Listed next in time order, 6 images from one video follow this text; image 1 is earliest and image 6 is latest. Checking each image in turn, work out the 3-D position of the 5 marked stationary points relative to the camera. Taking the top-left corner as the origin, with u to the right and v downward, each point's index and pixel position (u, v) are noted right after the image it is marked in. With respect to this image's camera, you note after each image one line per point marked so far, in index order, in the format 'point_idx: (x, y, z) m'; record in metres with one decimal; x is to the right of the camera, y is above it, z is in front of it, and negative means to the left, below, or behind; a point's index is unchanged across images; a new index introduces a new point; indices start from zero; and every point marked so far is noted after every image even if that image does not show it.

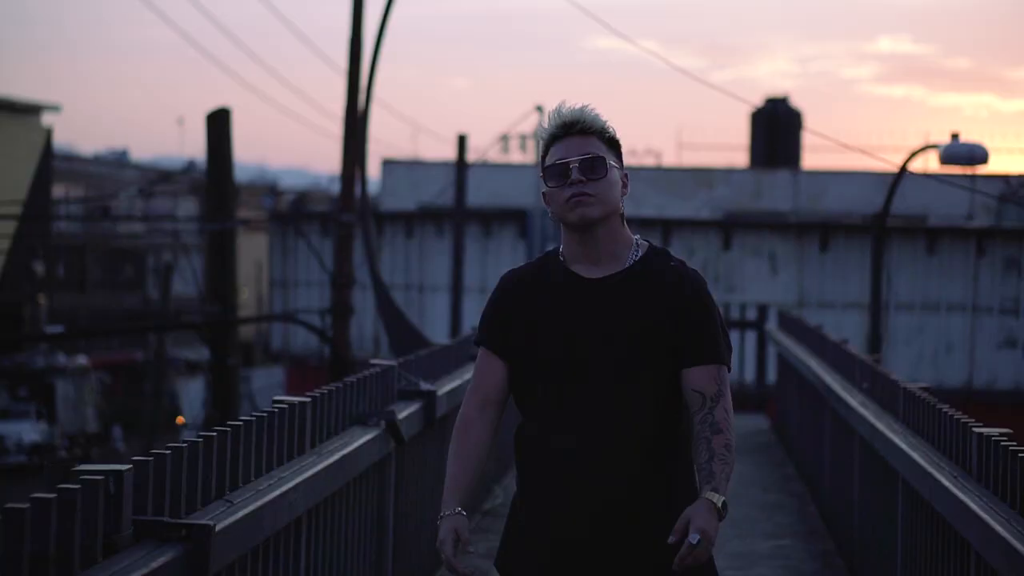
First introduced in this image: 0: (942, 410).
0: (+1.4, -0.4, +6.4) m
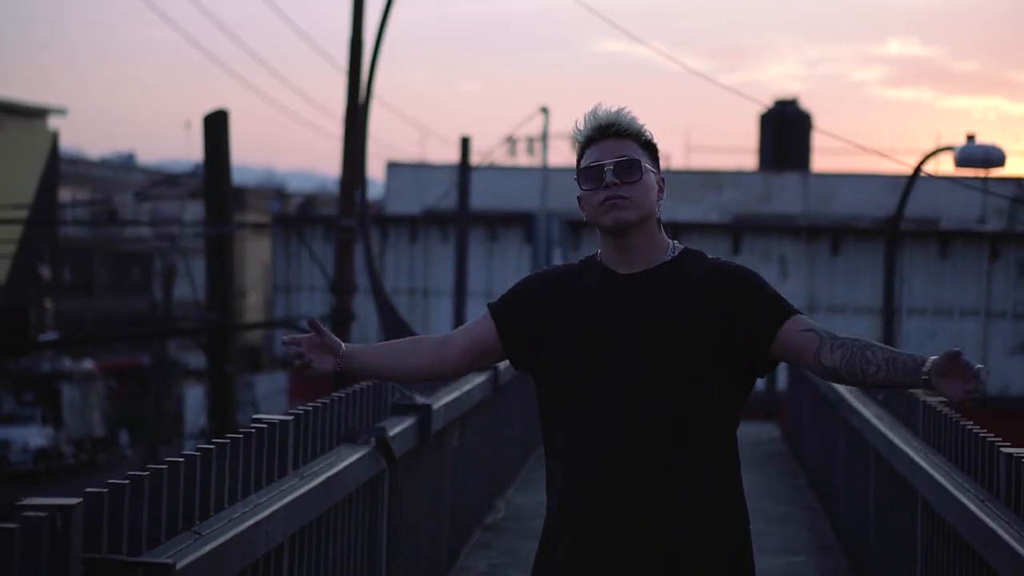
0: (+1.4, -0.4, +6.0) m
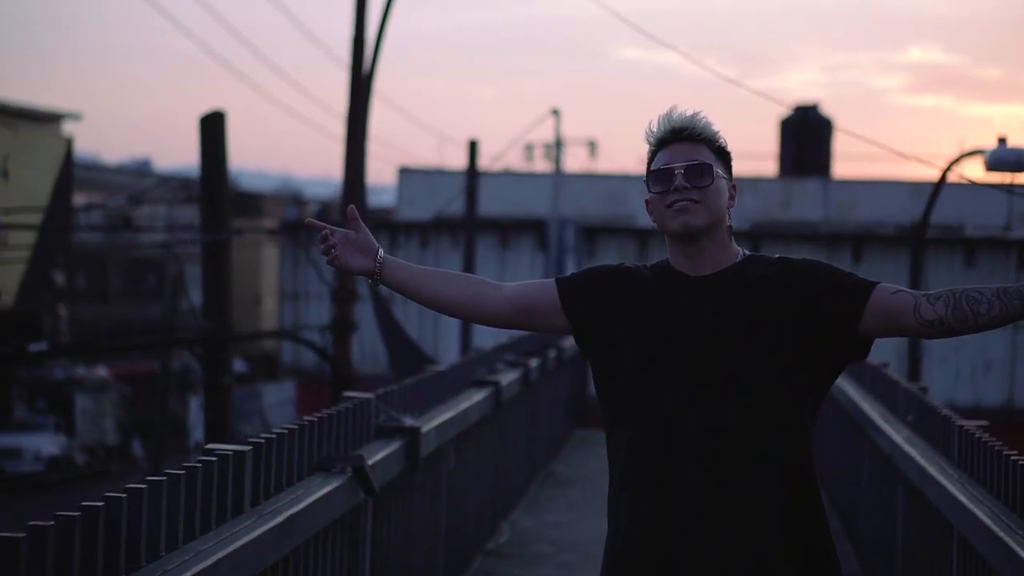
0: (+1.4, -0.5, +5.5) m
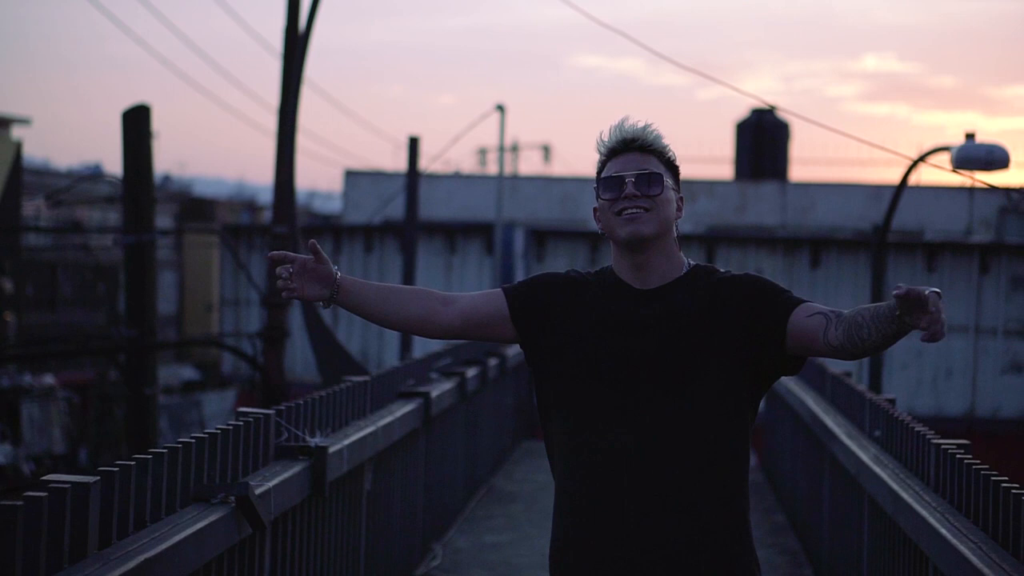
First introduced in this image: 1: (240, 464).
0: (+1.2, -0.5, +4.9) m
1: (-0.6, -0.4, +4.6) m
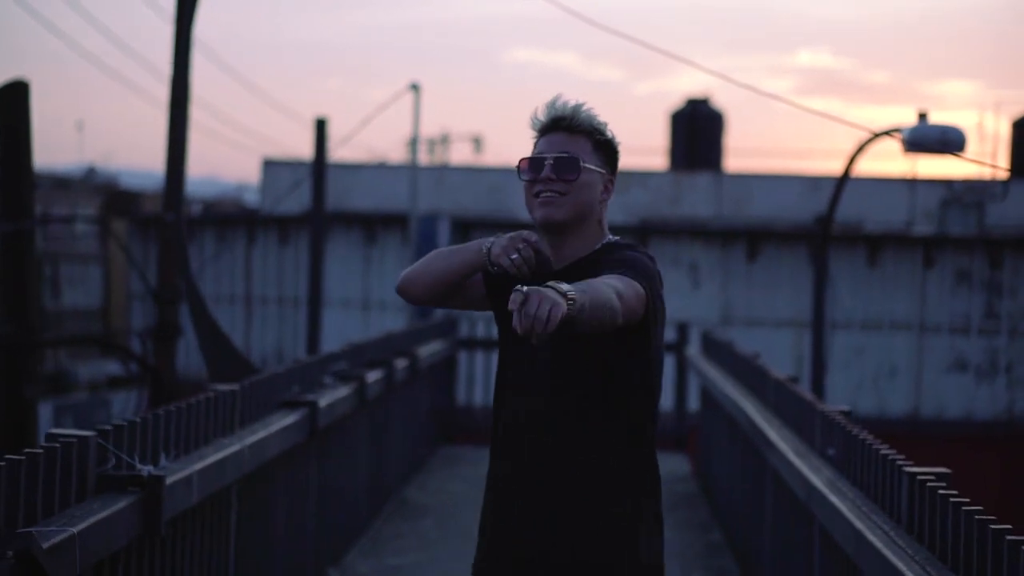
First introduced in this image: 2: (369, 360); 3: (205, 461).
0: (+0.9, -0.5, +4.0) m
1: (-0.9, -0.4, +3.6) m
2: (-0.6, -0.3, +8.9) m
3: (-0.7, -0.4, +4.8) m
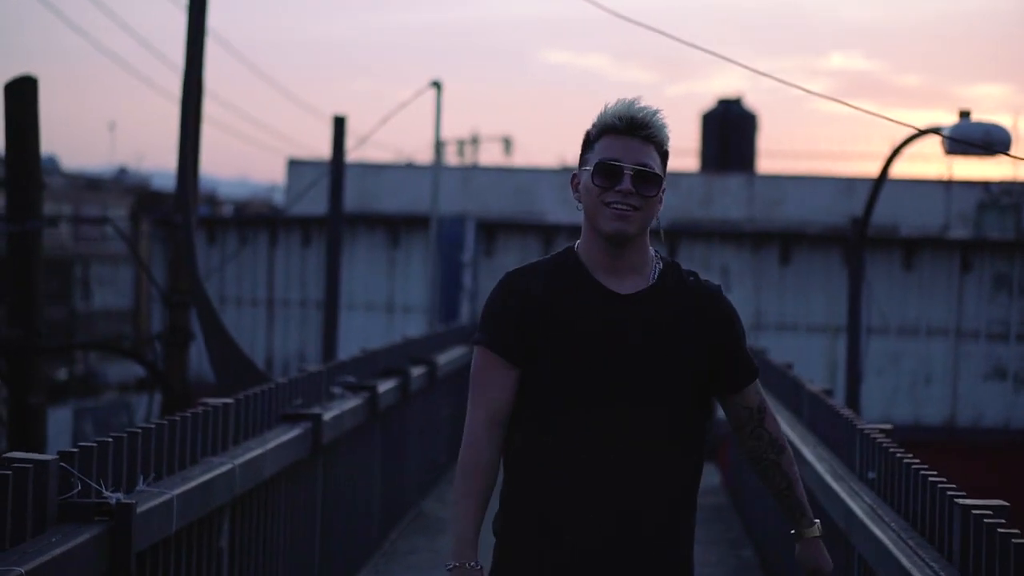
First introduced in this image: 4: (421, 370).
0: (+1.0, -0.5, +3.6) m
1: (-0.9, -0.4, +3.3) m
2: (-0.5, -0.3, +8.5) m
3: (-0.7, -0.4, +4.4) m
4: (-0.4, -0.4, +9.4) m
